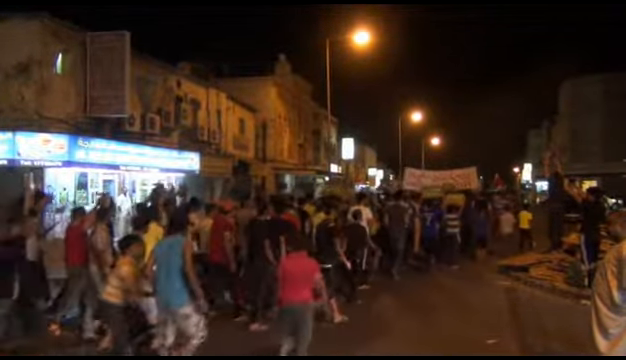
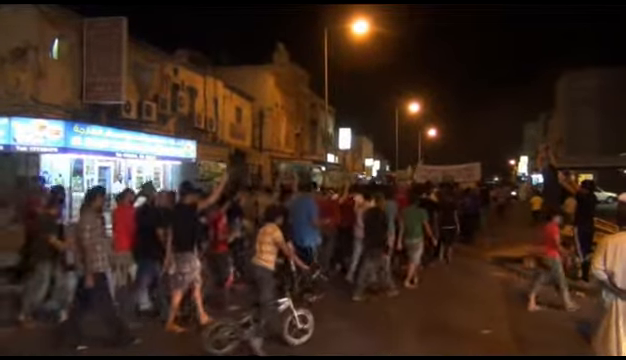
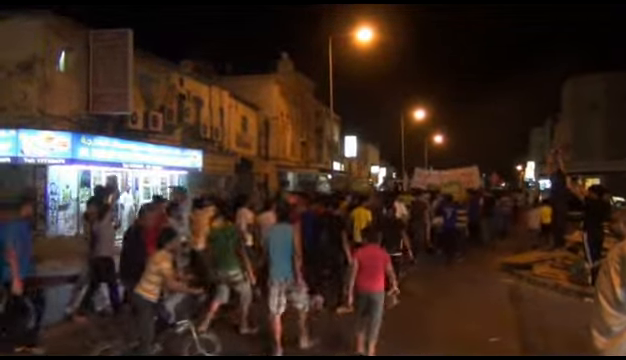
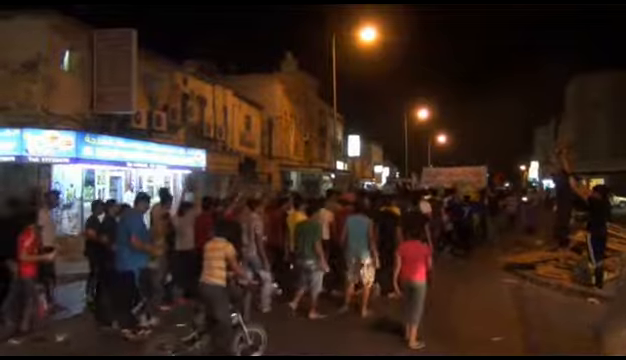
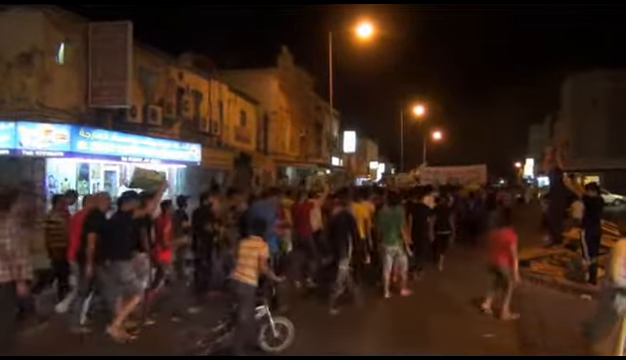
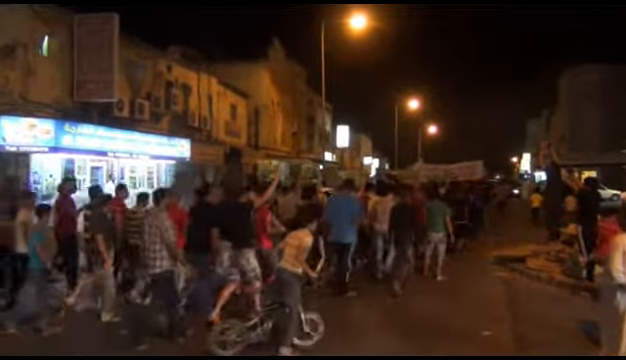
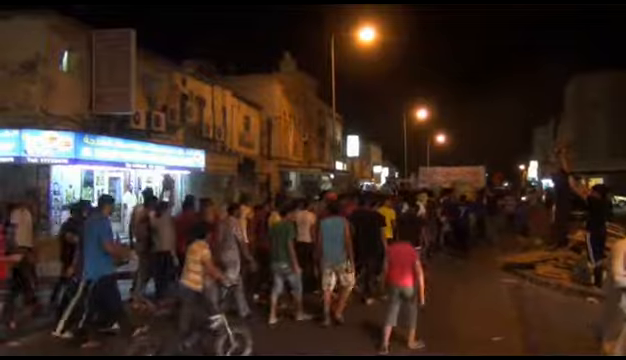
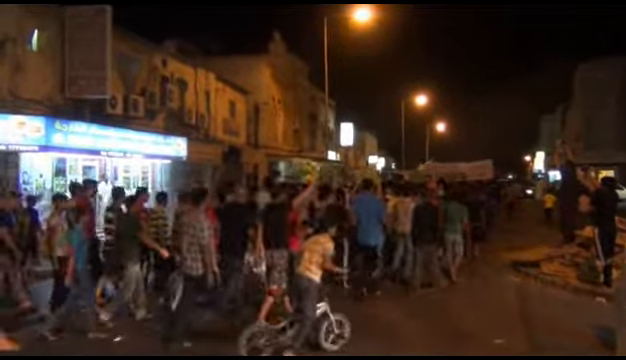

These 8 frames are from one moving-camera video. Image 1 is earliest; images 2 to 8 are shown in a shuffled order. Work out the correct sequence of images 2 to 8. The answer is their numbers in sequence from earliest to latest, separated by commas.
3, 7, 4, 5, 2, 6, 8
